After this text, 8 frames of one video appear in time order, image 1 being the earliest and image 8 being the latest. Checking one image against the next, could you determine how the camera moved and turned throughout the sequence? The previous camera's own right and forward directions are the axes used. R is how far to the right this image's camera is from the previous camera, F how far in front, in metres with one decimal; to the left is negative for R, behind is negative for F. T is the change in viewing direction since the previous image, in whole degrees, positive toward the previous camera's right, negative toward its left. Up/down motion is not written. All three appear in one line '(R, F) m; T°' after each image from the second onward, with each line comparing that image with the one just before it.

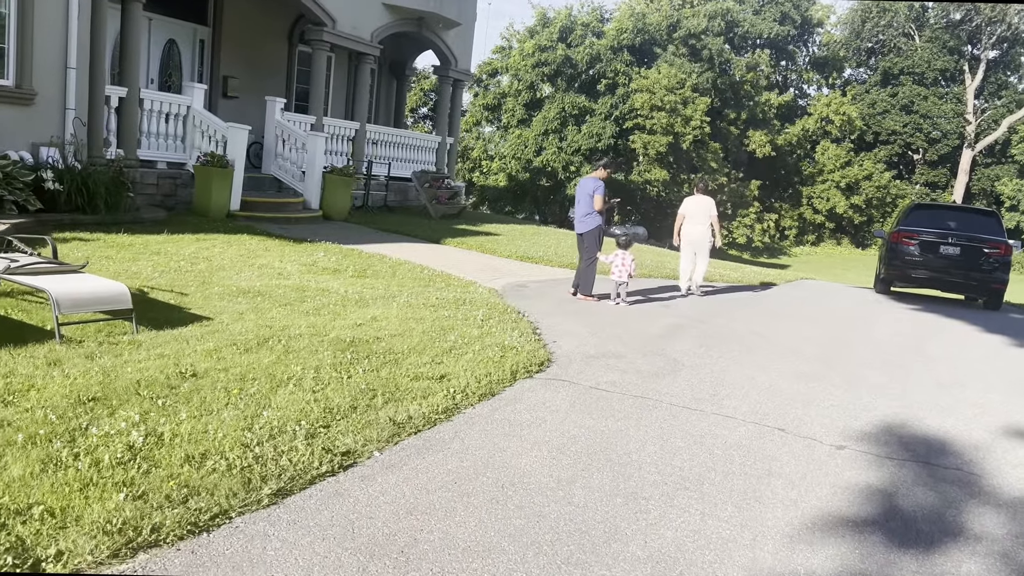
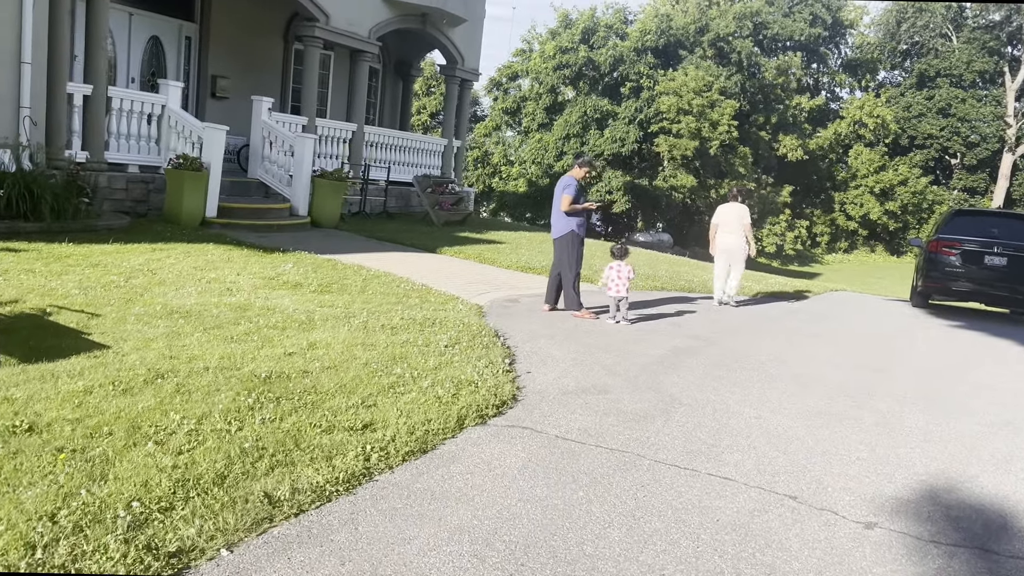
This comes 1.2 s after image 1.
(+0.5, +1.1) m; -2°
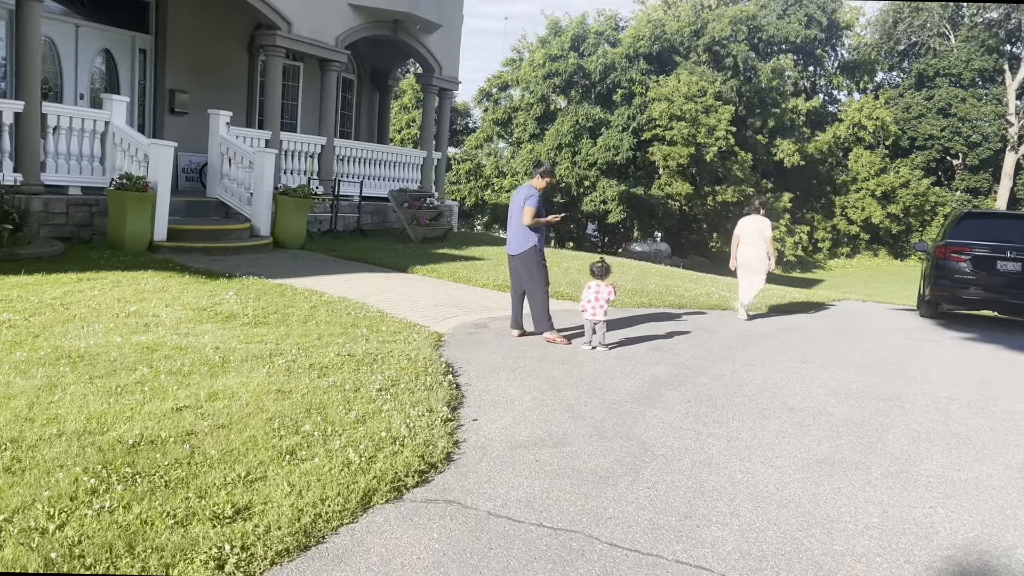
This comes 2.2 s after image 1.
(+0.4, +0.9) m; 0°
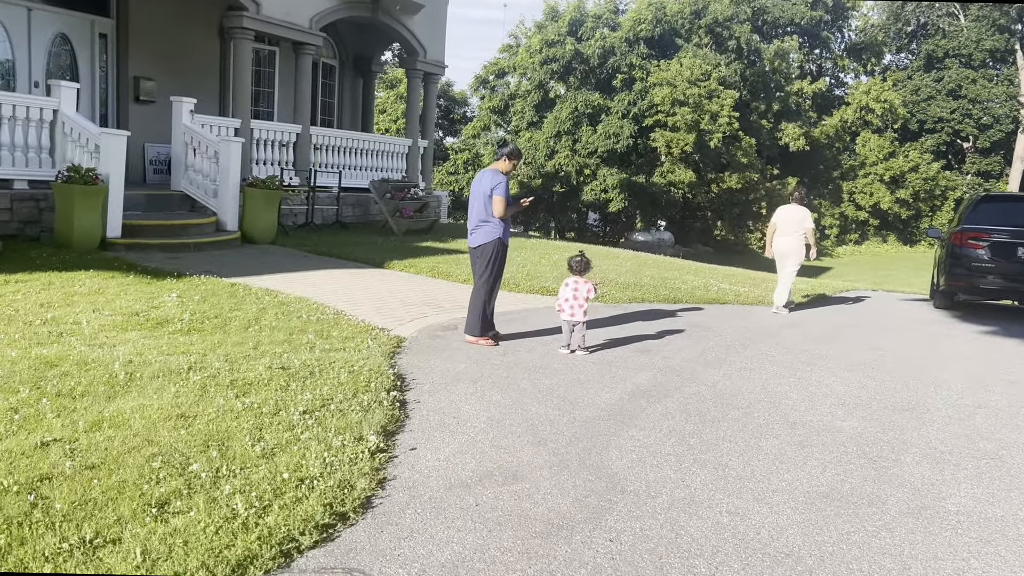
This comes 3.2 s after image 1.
(+0.3, +0.8) m; 0°
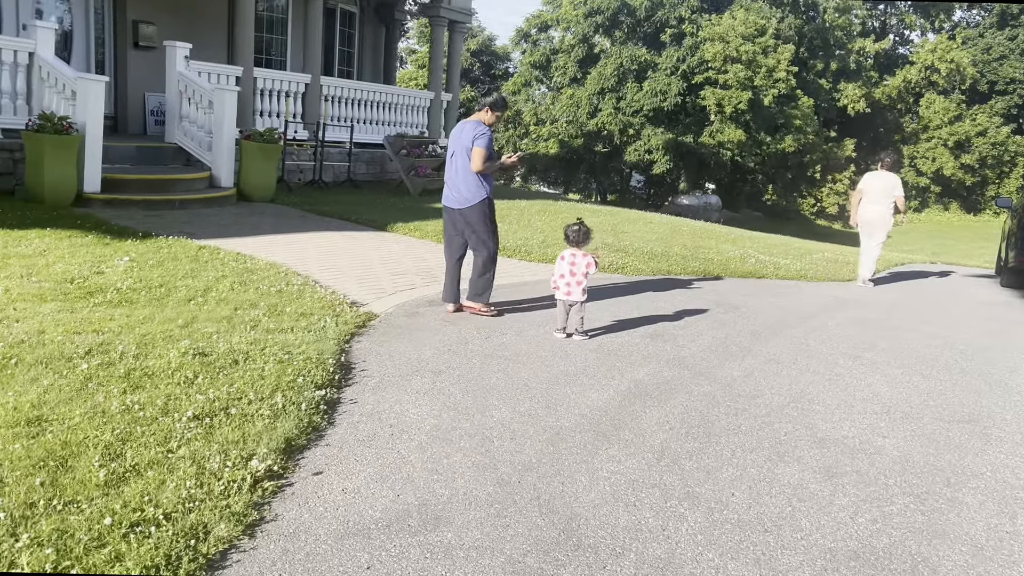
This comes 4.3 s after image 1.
(+0.4, +1.0) m; -3°
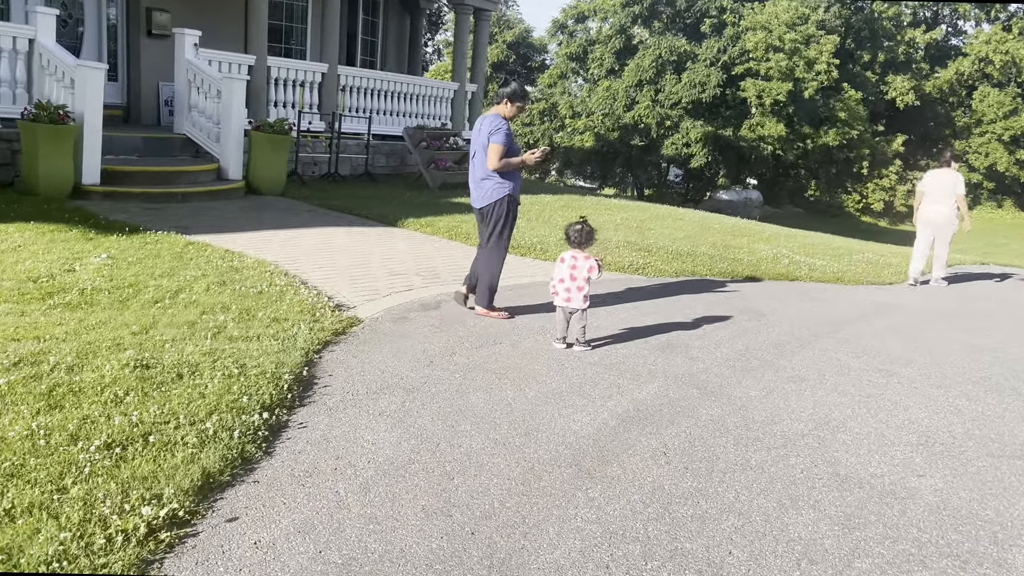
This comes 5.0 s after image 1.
(+0.3, +0.6) m; -3°
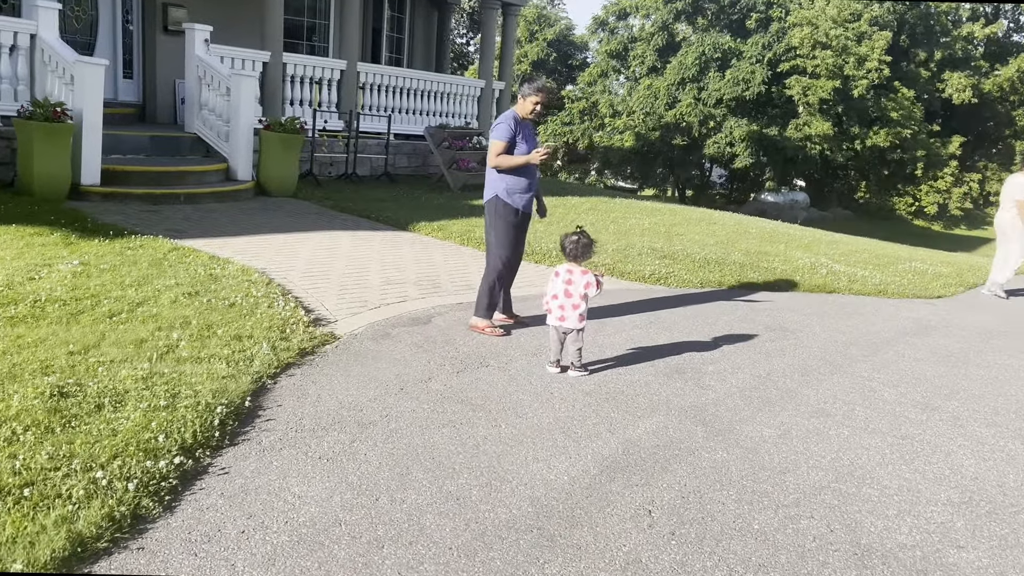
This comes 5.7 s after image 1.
(+0.3, +0.6) m; -3°
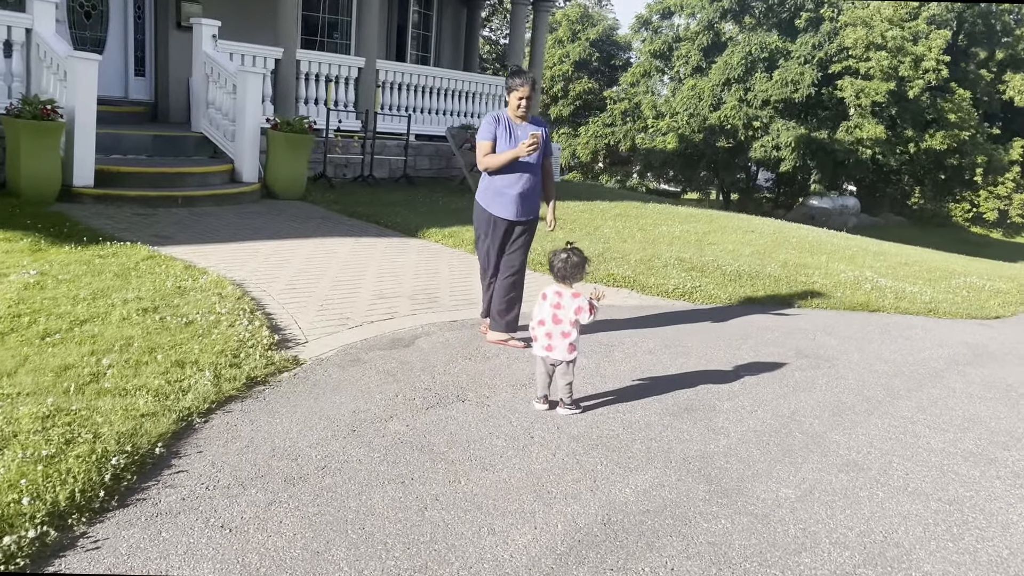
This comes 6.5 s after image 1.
(+0.3, +0.7) m; -3°
